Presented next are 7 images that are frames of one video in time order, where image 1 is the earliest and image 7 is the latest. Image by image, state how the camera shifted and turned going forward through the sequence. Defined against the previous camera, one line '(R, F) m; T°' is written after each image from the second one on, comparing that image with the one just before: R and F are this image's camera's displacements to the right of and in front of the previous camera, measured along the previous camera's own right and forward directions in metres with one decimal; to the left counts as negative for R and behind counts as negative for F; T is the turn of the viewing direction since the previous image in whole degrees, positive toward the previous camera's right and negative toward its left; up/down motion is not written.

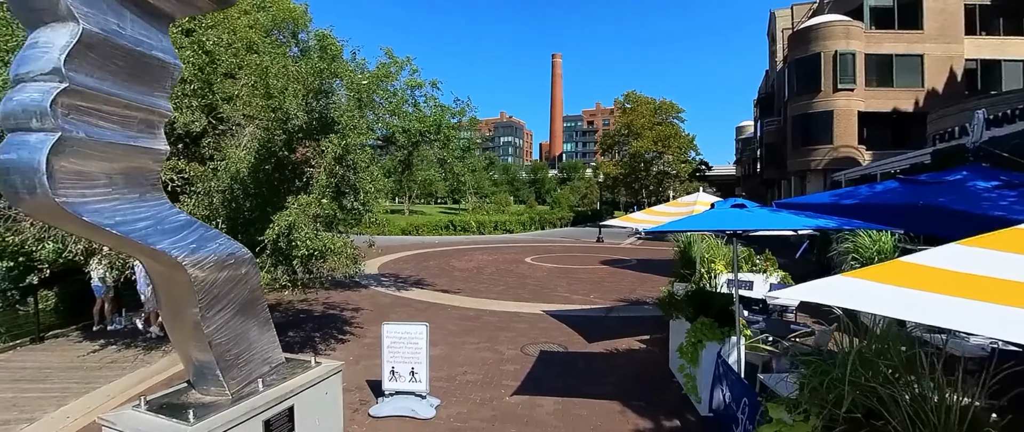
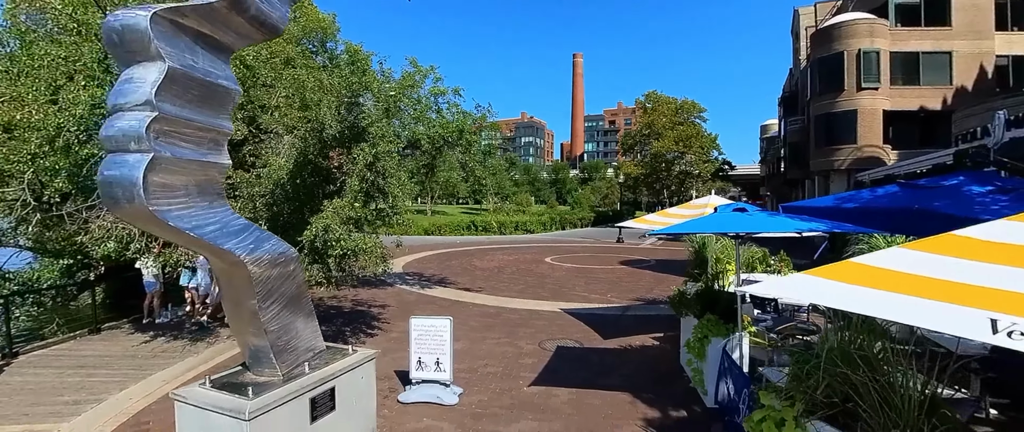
(+0.1, -0.5) m; -2°
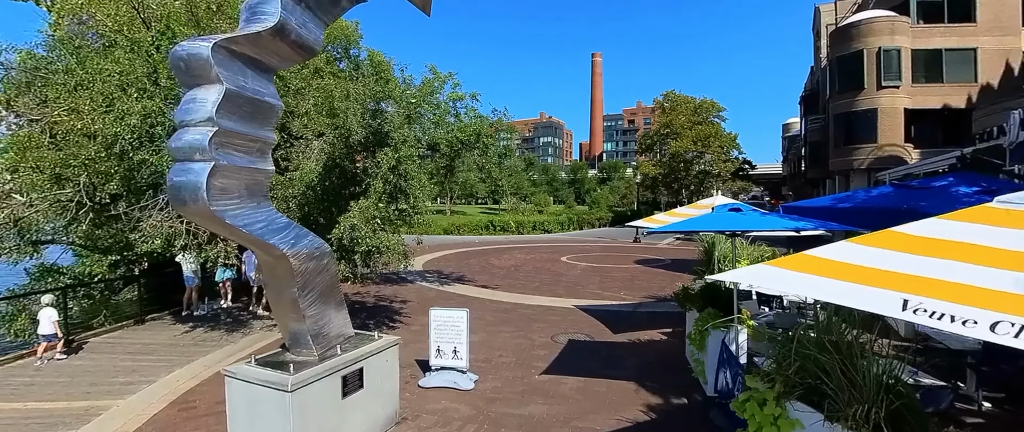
(+0.1, -0.5) m; -2°
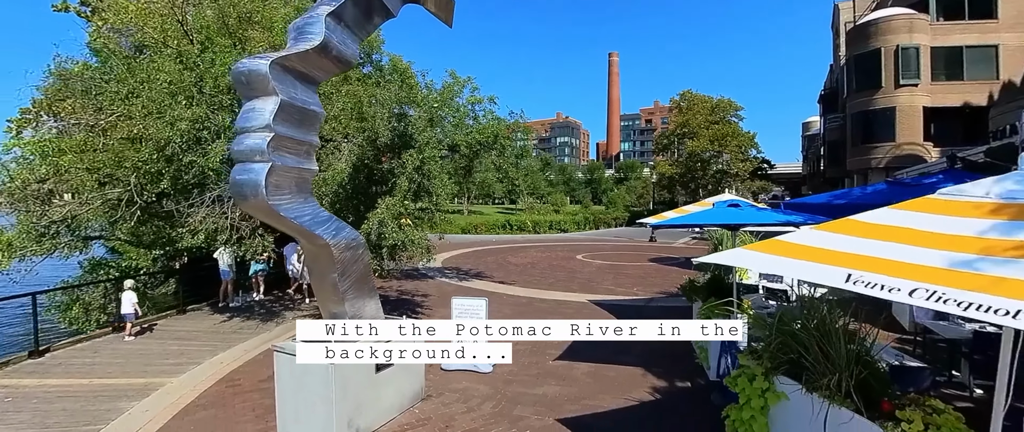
(0.0, -0.5) m; -2°
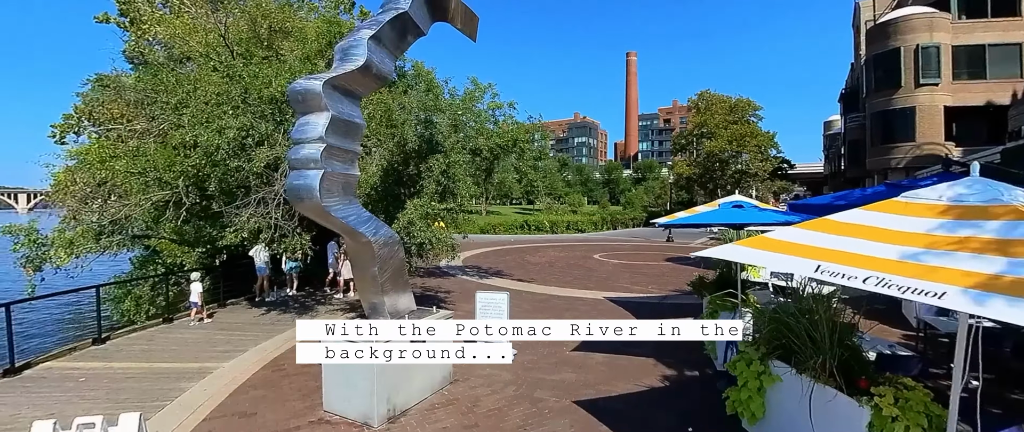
(0.0, -0.6) m; -2°
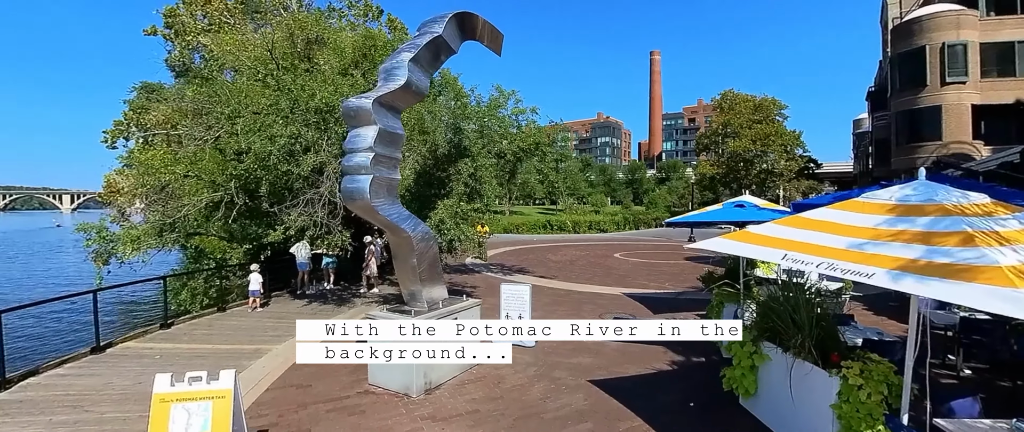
(0.0, -0.8) m; -2°
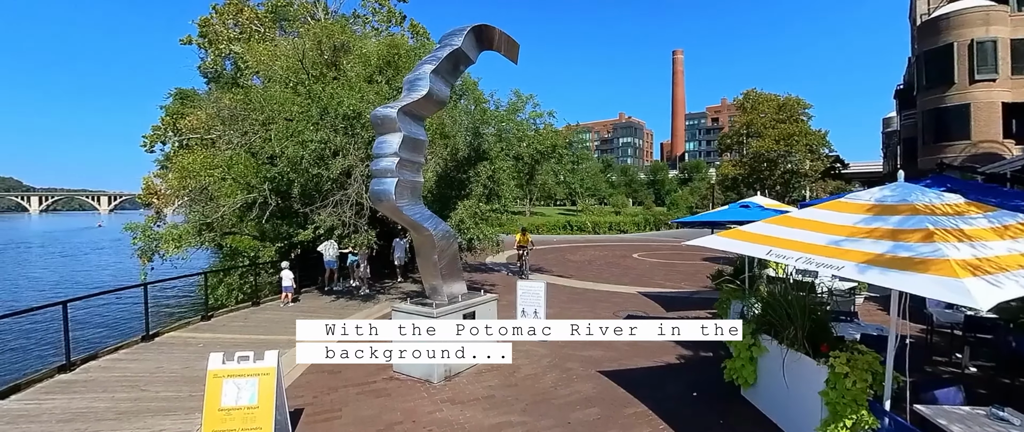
(+0.1, -0.5) m; -2°
